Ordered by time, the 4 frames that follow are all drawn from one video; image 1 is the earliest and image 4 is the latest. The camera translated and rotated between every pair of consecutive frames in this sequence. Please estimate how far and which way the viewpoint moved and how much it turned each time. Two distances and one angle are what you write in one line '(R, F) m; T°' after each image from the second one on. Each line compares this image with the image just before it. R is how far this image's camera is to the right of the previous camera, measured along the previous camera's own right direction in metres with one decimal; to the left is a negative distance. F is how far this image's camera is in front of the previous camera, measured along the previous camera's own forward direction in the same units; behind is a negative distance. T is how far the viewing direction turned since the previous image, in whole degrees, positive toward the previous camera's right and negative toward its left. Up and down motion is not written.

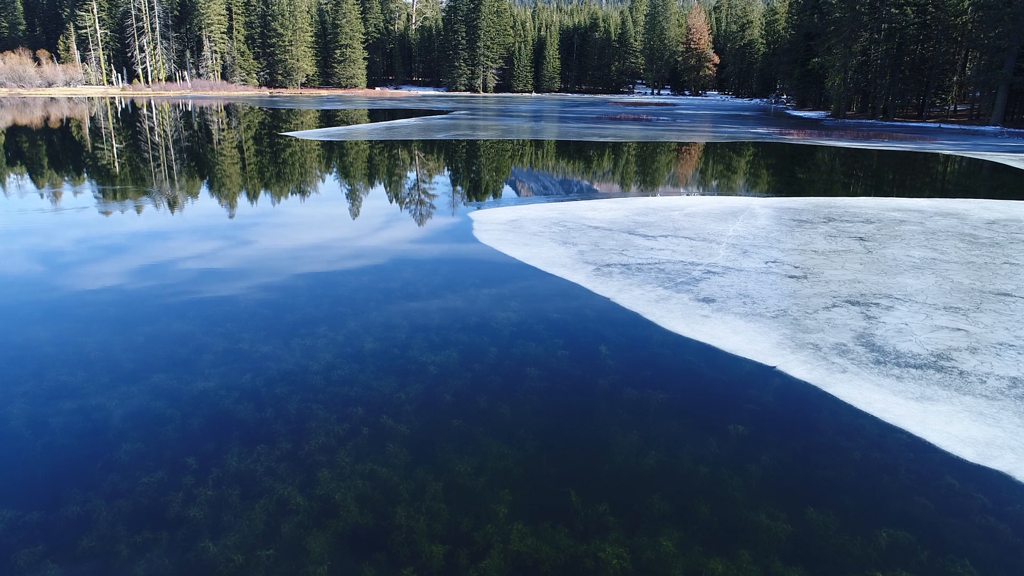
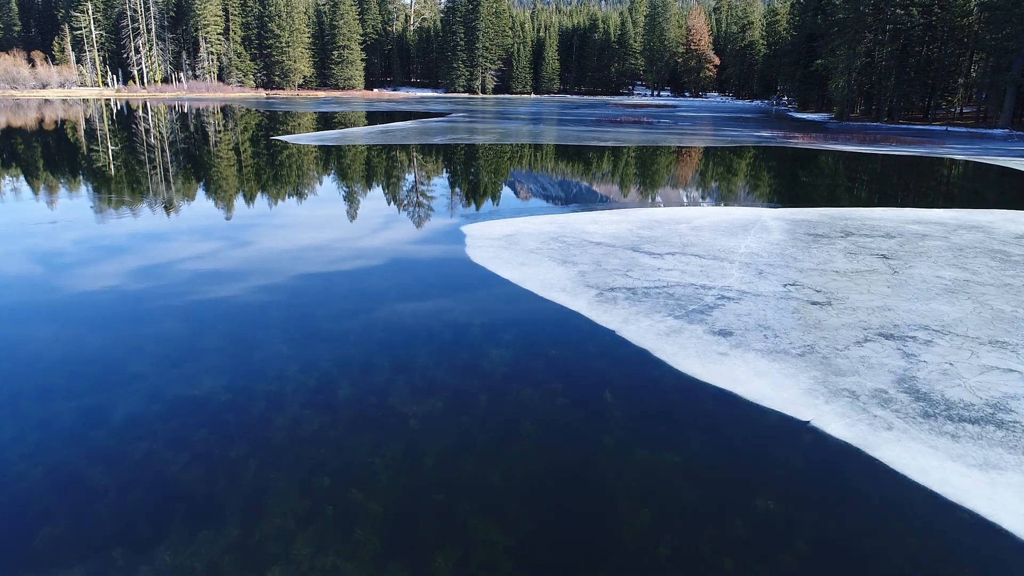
(0.0, +0.6) m; 0°
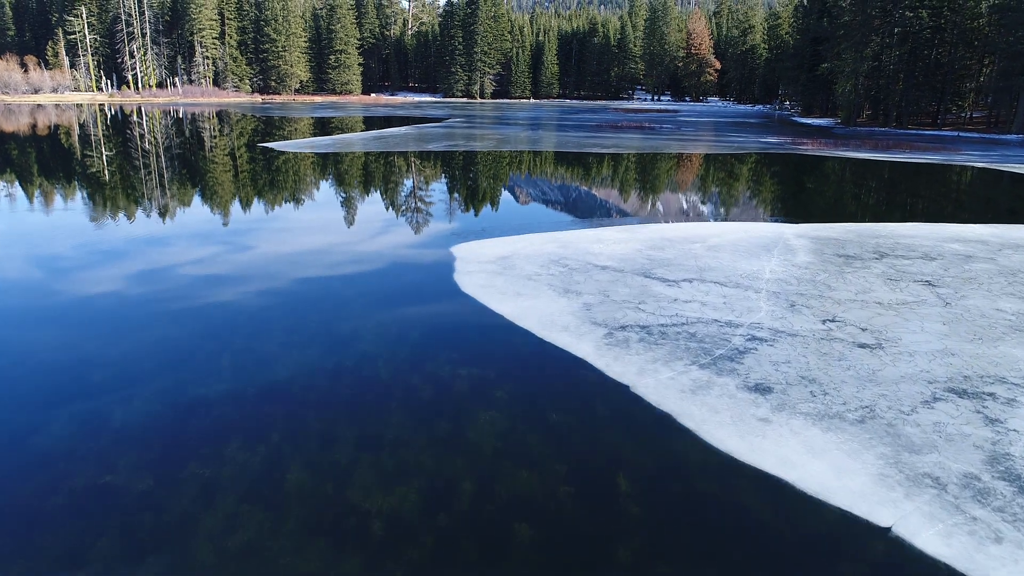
(0.0, +0.9) m; 0°
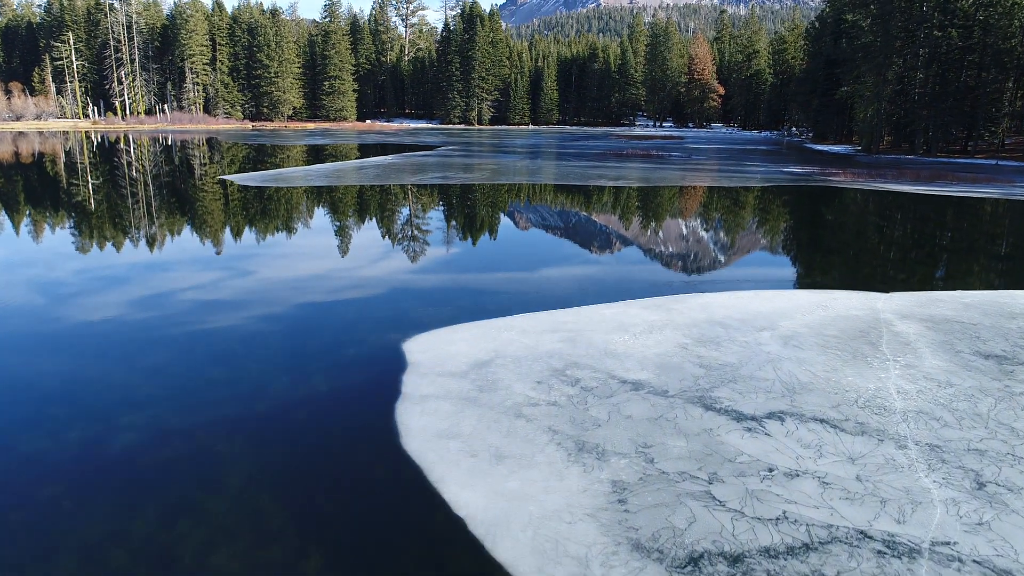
(+0.1, +2.5) m; 0°
